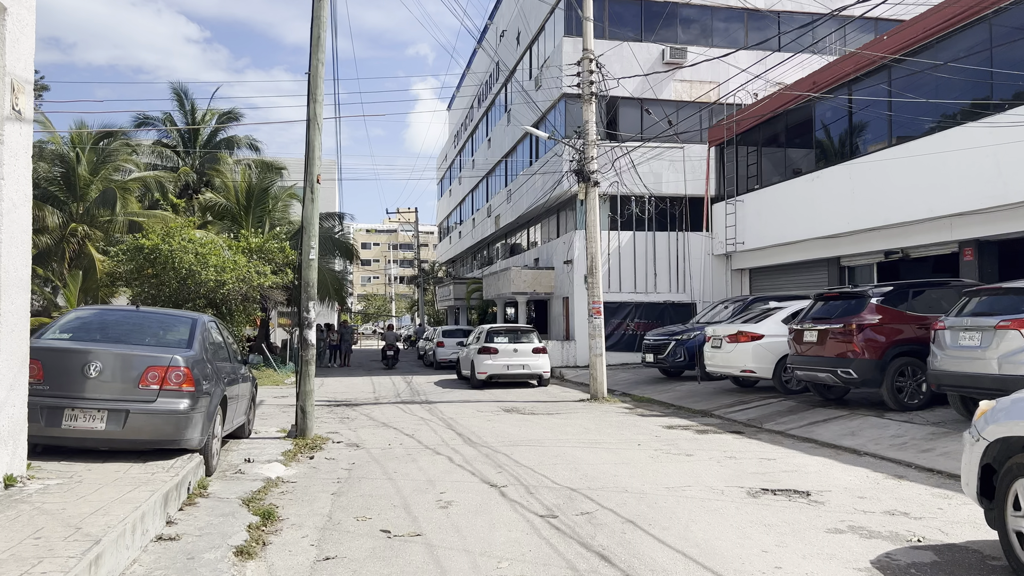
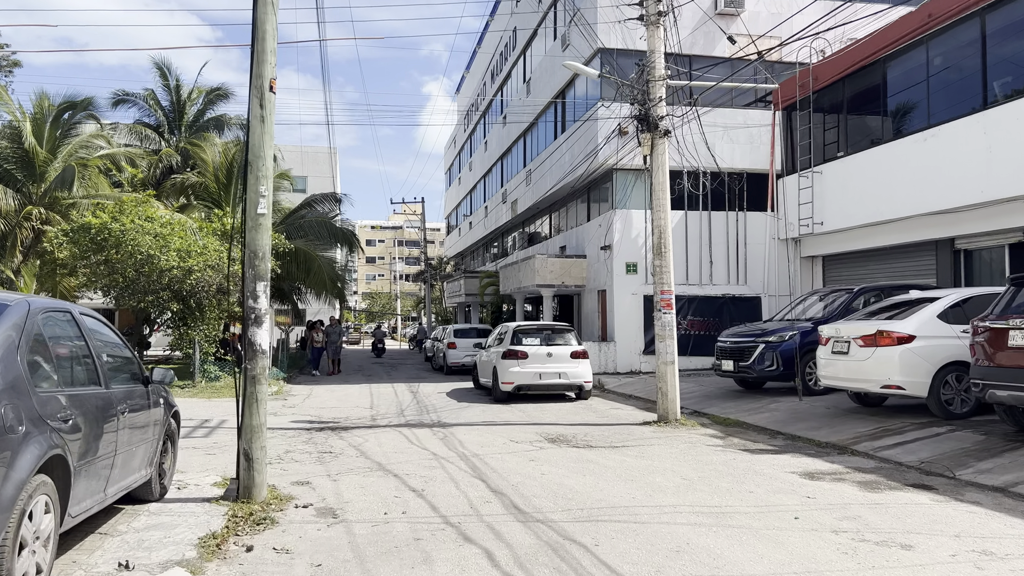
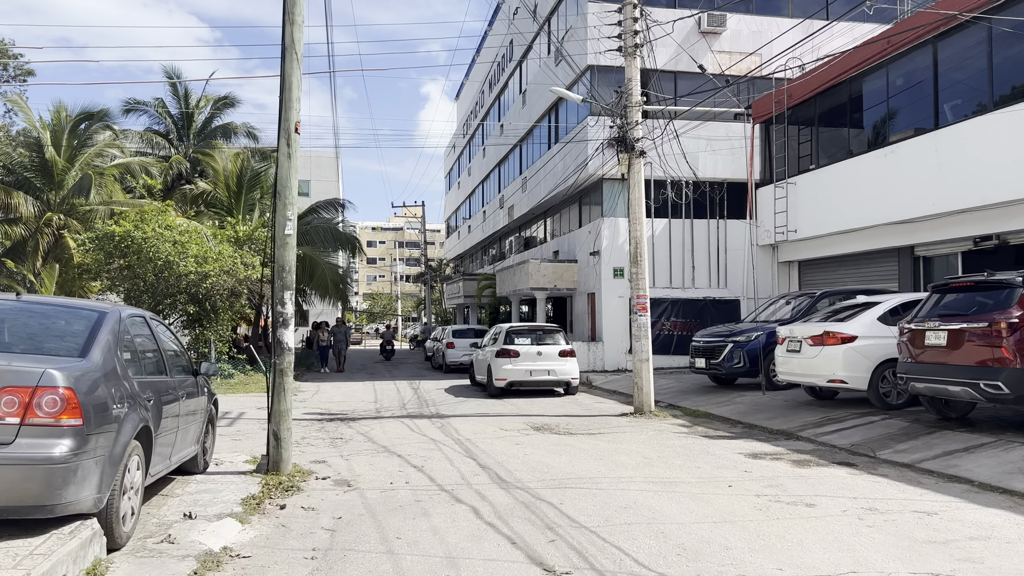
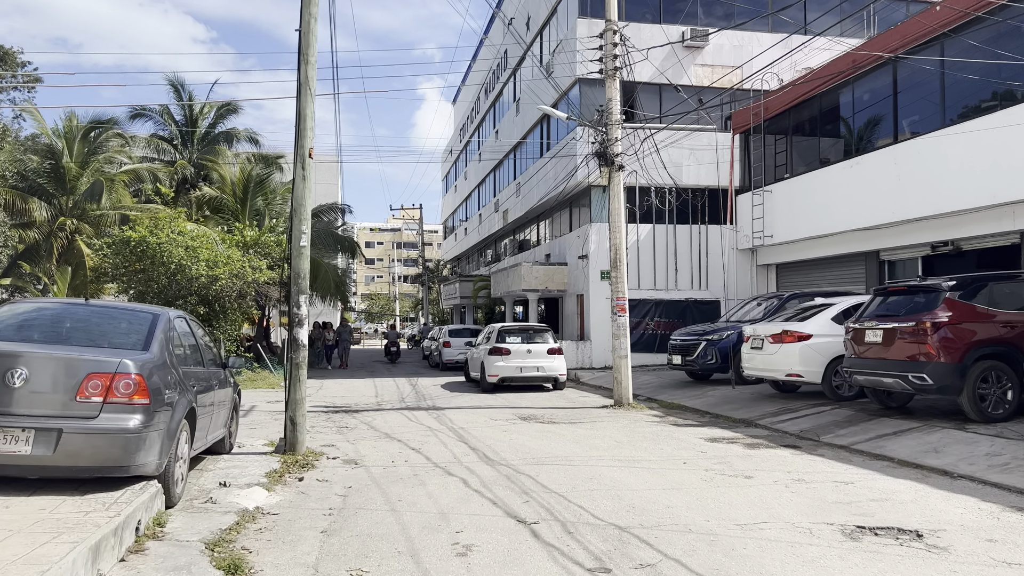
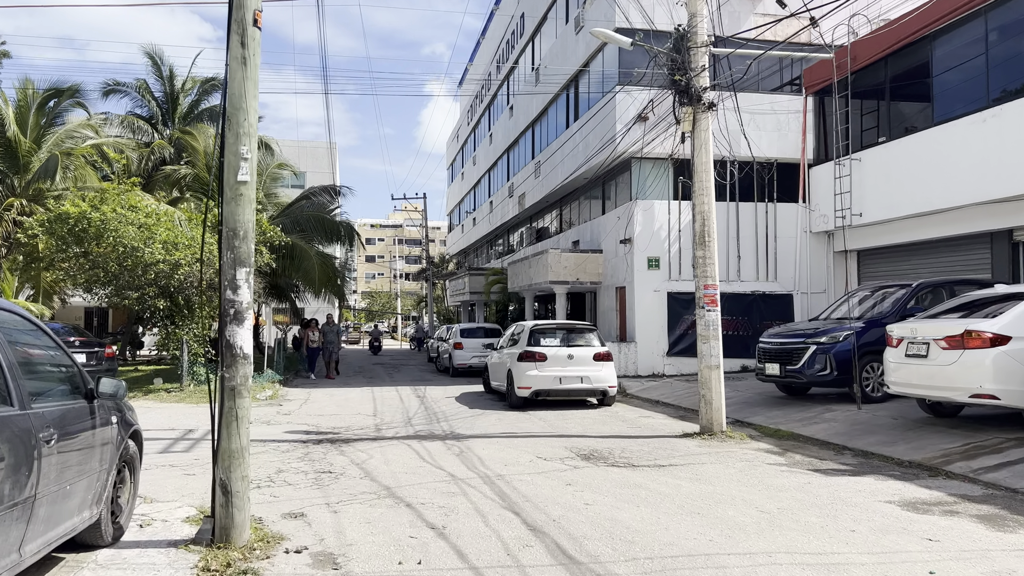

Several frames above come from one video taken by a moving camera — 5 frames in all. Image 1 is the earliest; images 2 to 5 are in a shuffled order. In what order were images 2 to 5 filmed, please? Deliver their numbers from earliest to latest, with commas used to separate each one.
4, 3, 2, 5
